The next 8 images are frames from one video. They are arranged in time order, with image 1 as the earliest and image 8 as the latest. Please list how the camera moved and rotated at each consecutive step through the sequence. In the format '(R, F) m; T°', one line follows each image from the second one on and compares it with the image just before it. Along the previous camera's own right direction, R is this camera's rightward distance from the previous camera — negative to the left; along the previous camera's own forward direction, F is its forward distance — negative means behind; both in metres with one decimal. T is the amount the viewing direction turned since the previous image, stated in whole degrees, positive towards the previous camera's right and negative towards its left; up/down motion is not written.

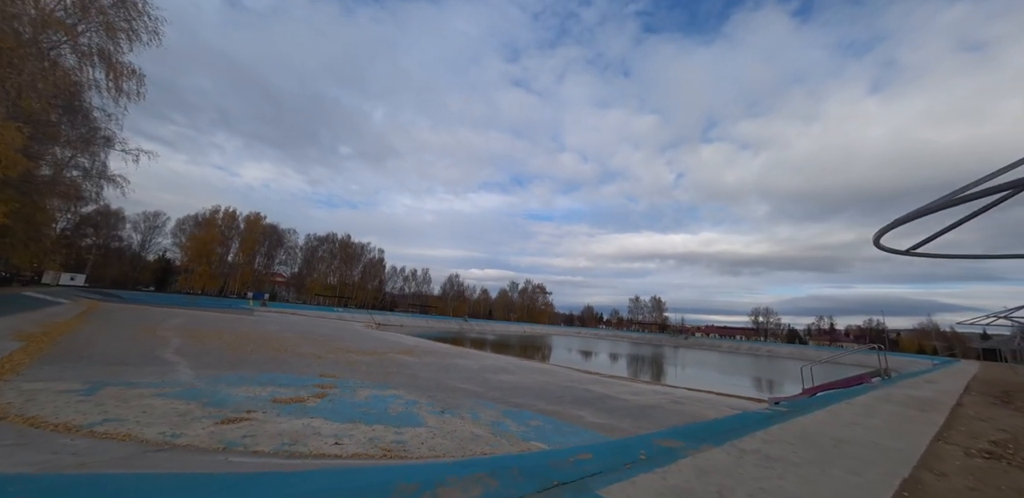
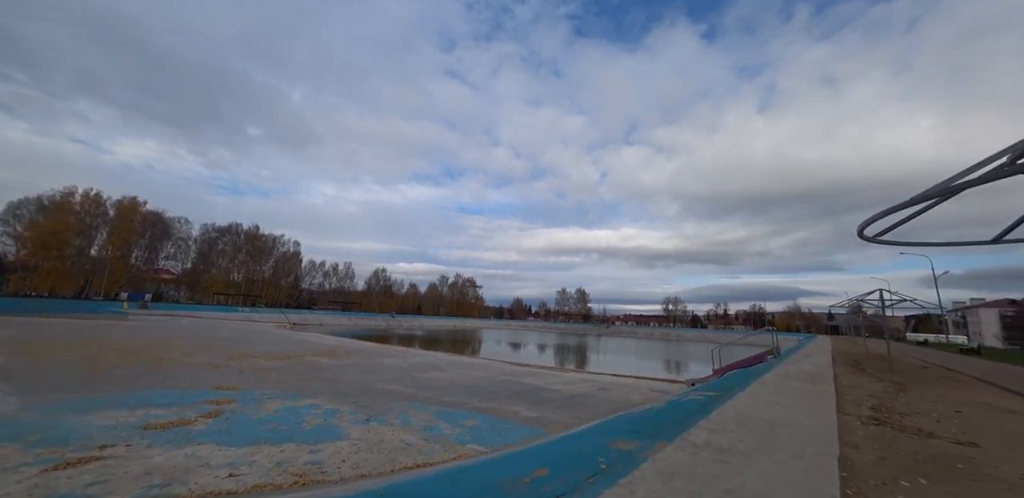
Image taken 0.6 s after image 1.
(-0.1, +0.5) m; +11°
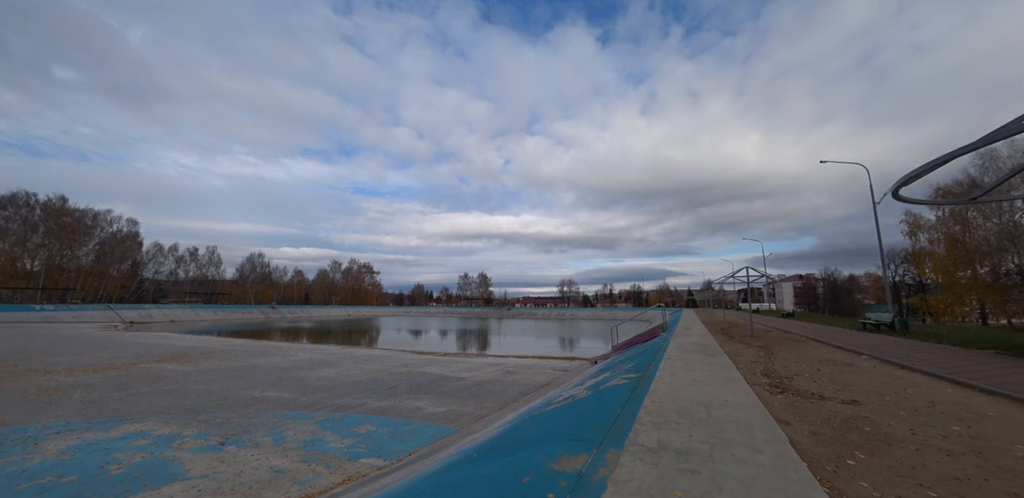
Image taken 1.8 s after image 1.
(-0.1, +1.0) m; +15°
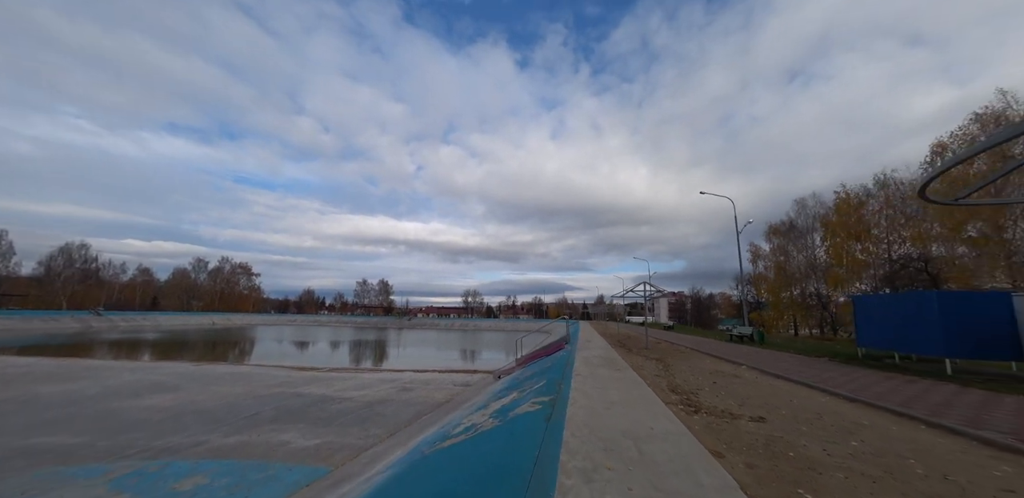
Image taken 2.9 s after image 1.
(+0.1, +1.0) m; +14°
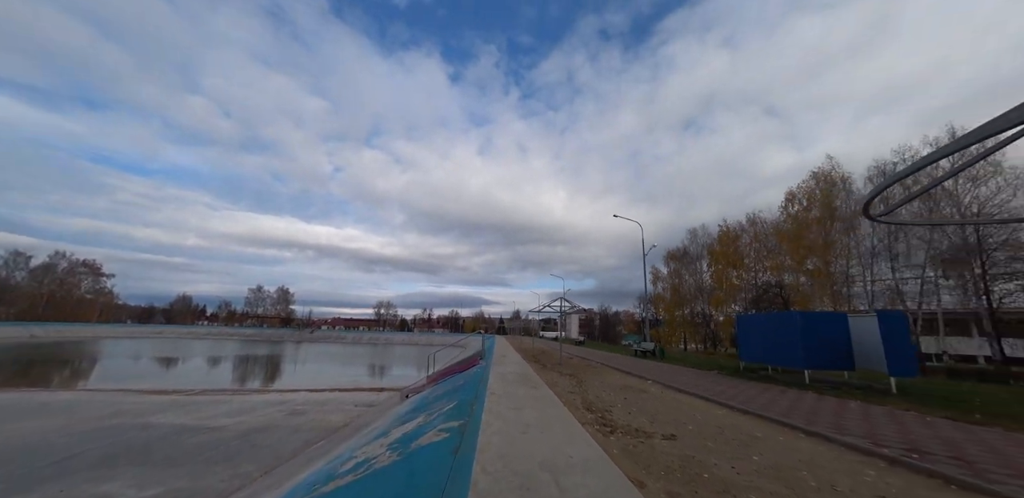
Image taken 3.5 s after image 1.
(+0.1, +0.5) m; +12°
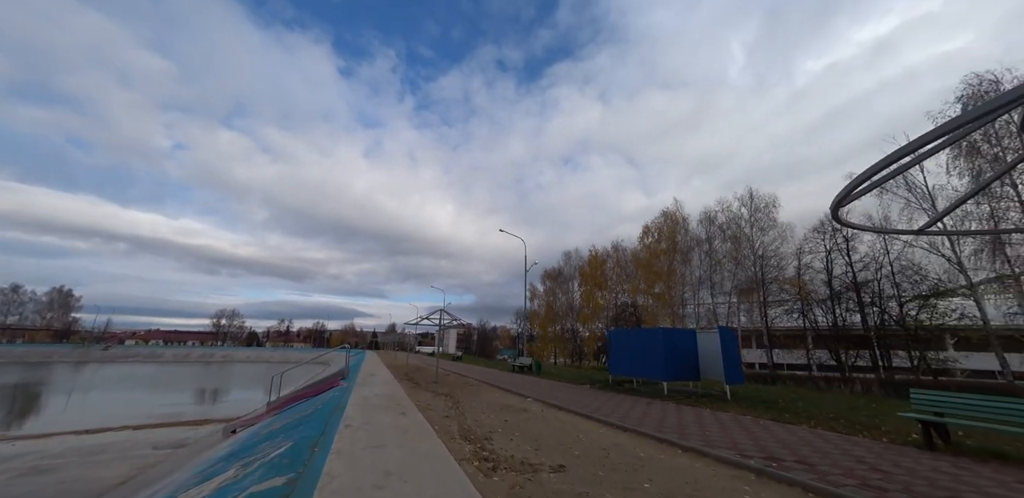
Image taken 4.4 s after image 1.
(+0.1, +0.9) m; +18°
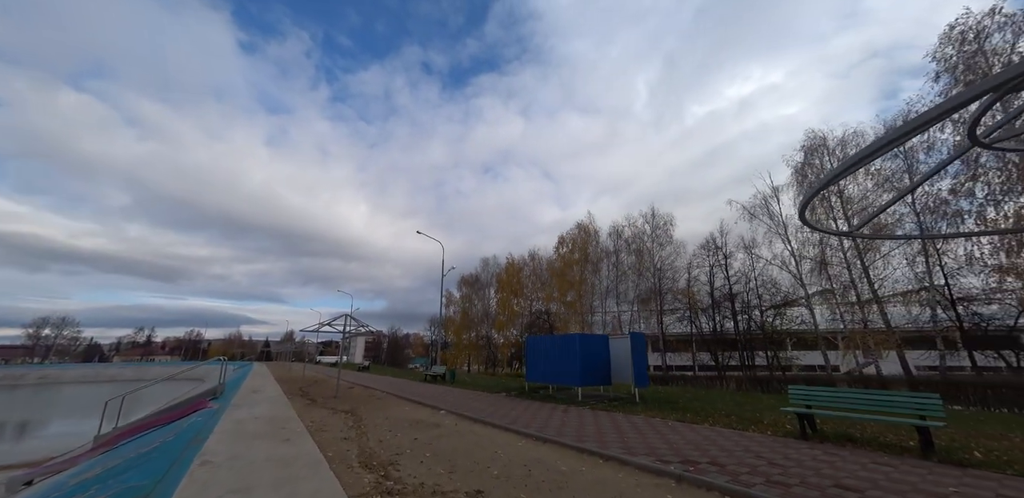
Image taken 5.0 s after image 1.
(0.0, +0.5) m; +13°
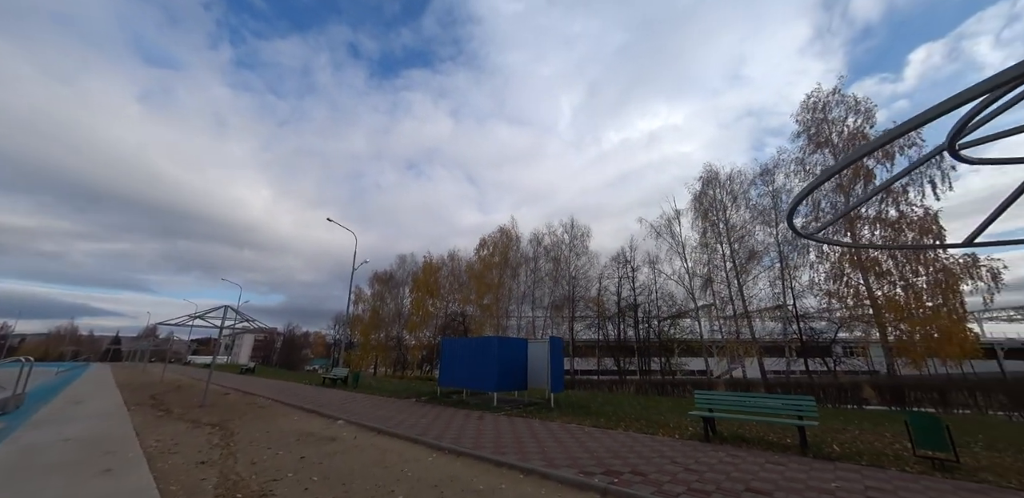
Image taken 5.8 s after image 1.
(-0.1, +0.6) m; +12°
